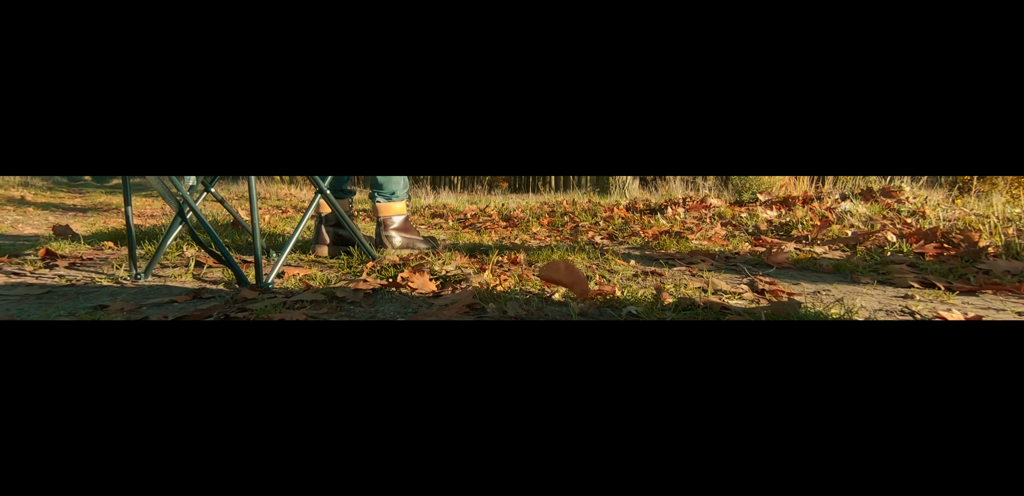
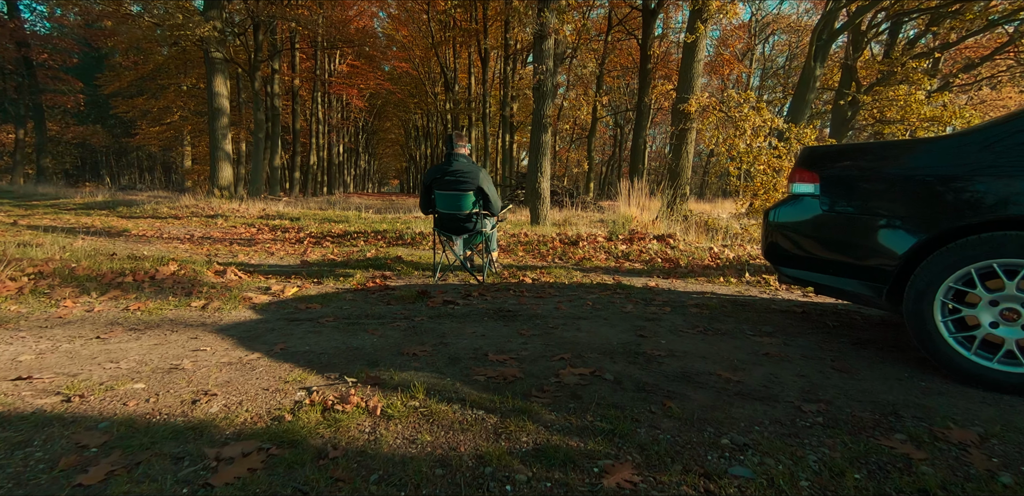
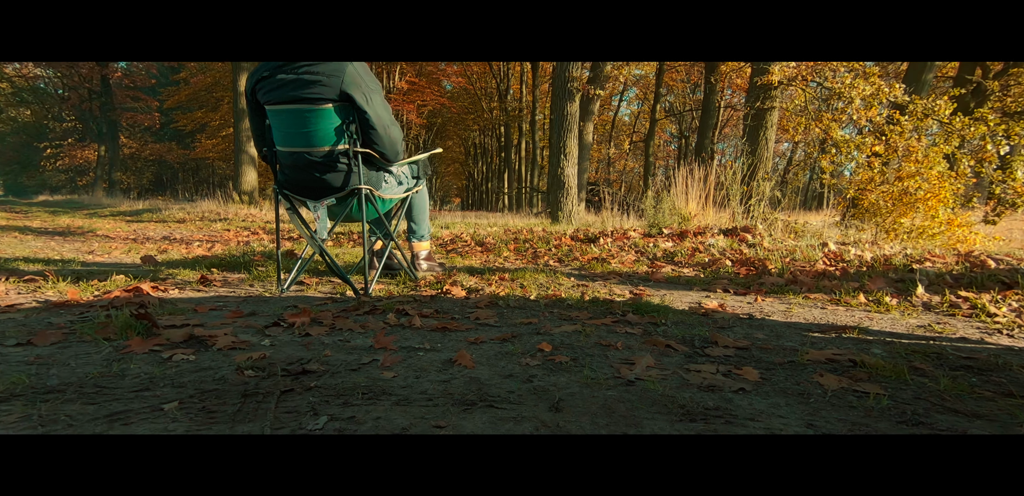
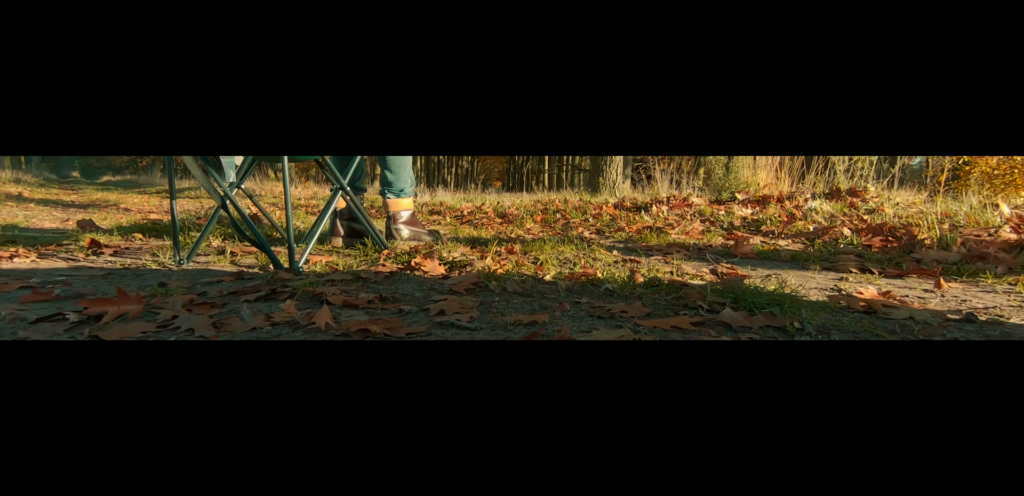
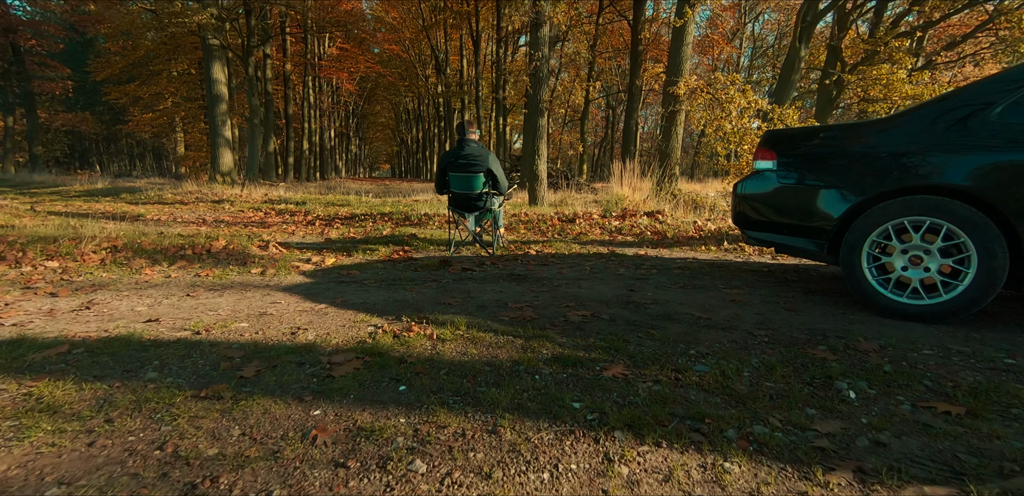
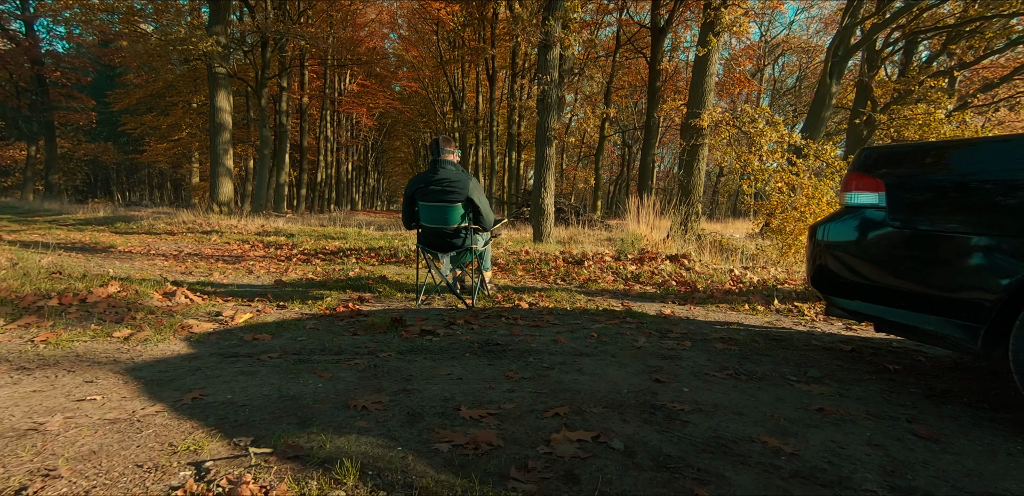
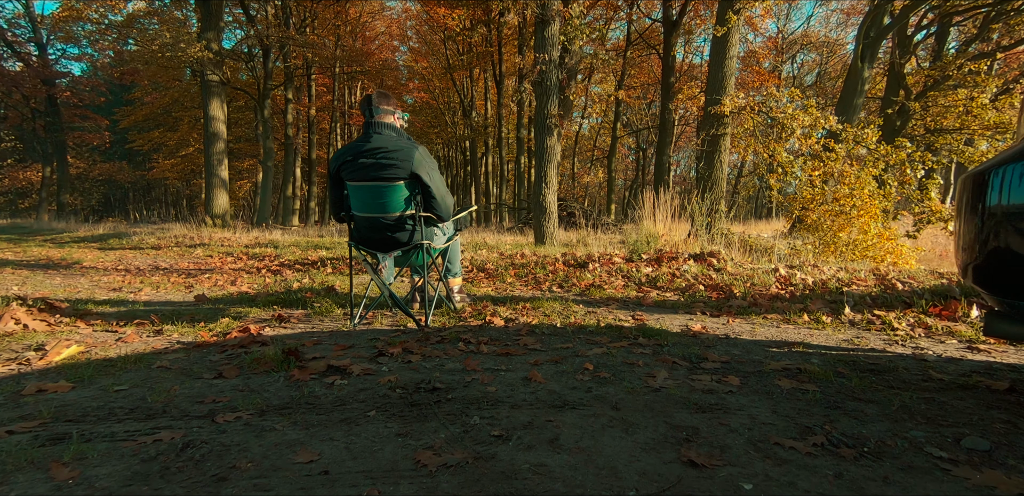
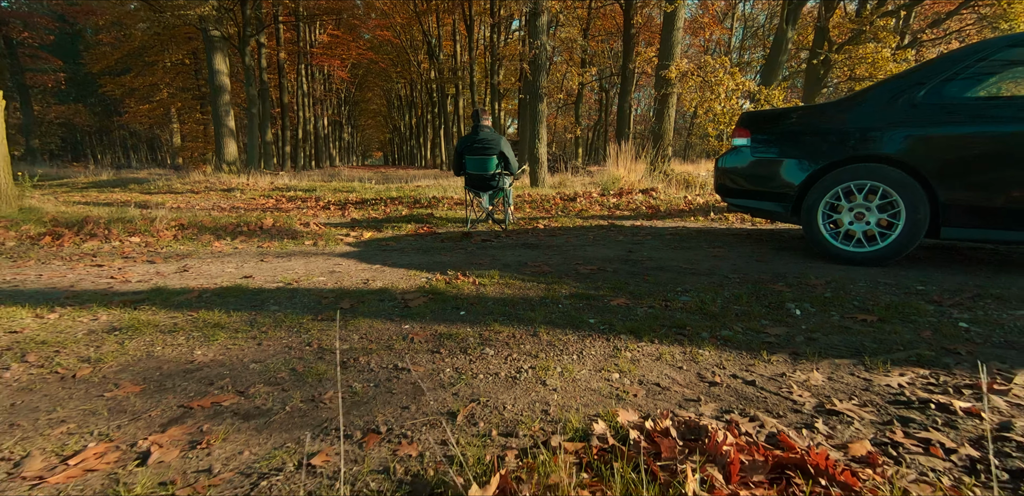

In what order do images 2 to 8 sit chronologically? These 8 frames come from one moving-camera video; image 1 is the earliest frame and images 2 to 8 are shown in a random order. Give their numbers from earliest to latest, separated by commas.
4, 3, 7, 6, 2, 5, 8
